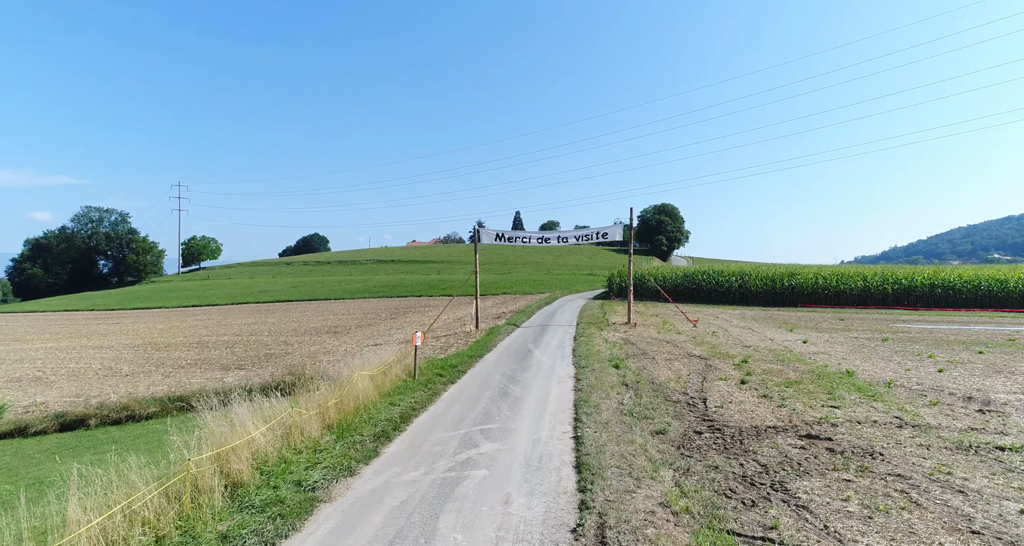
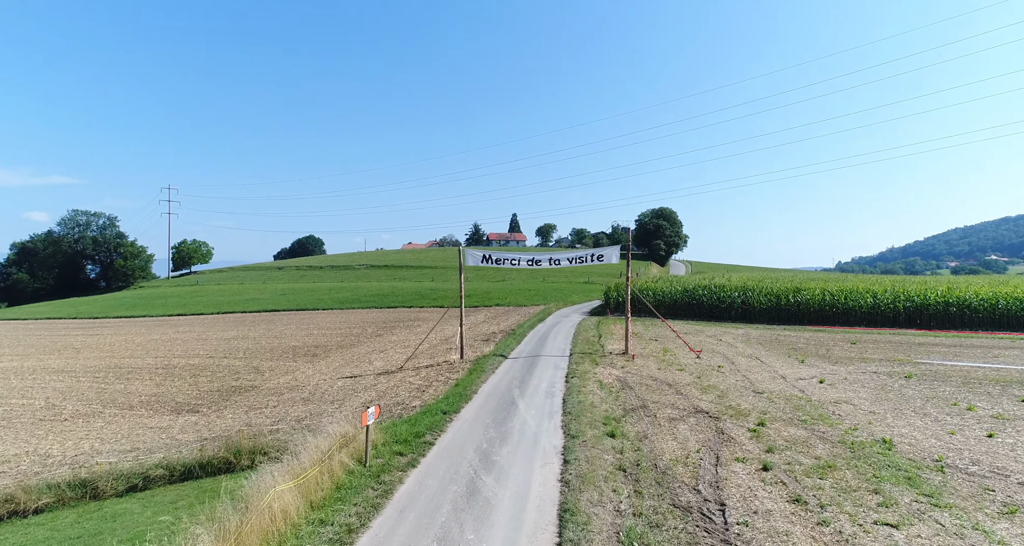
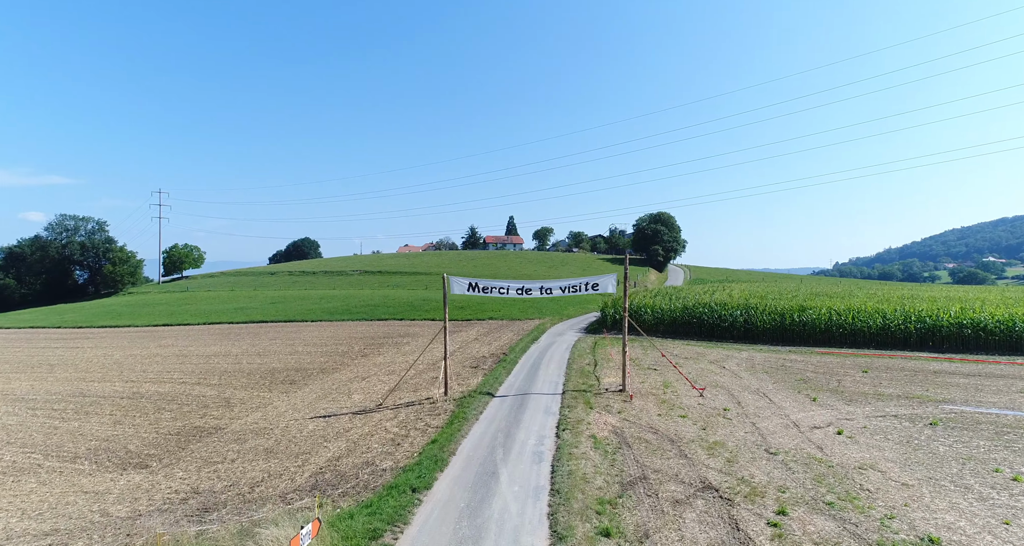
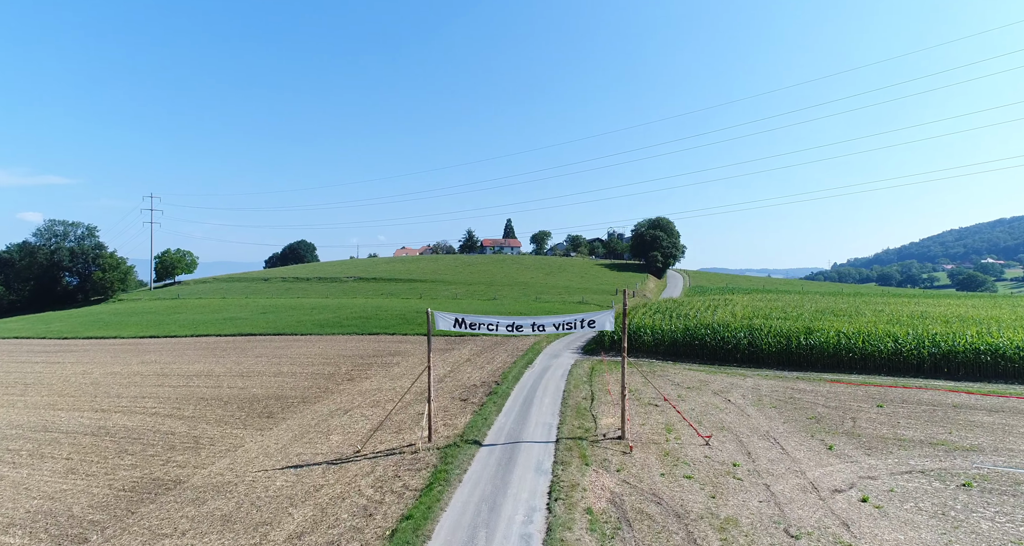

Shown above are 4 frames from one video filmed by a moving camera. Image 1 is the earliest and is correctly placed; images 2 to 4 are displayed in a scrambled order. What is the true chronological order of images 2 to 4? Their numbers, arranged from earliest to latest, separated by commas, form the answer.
2, 3, 4
